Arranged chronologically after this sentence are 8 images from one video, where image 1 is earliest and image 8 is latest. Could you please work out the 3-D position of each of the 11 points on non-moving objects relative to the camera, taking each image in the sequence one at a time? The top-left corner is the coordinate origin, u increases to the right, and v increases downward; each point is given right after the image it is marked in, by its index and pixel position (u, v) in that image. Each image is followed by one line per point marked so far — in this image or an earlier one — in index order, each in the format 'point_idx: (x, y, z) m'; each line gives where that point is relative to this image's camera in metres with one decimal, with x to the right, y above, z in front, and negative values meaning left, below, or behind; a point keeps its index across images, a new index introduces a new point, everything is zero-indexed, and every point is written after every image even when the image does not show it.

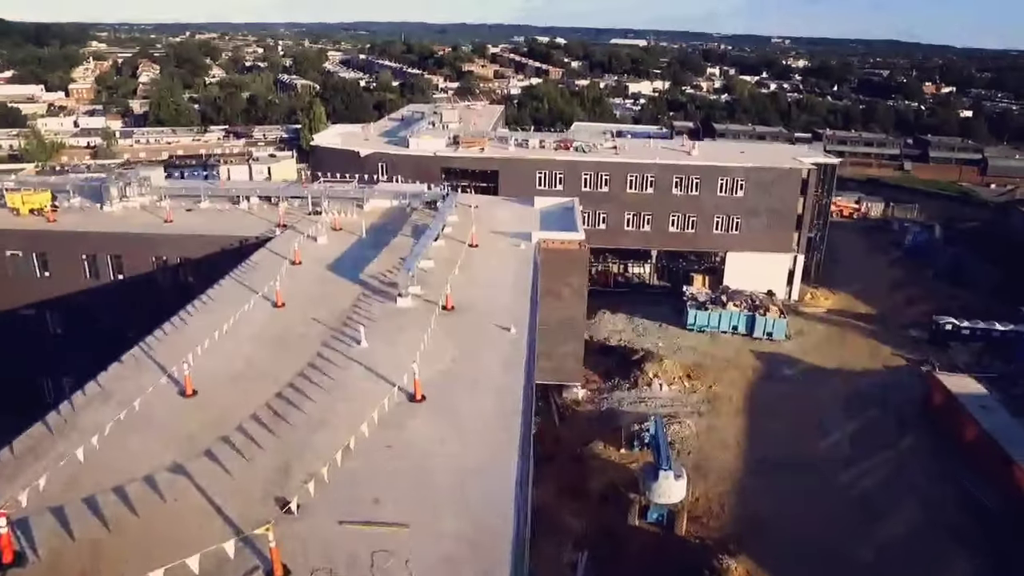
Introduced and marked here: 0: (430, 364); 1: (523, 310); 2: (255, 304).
0: (-1.2, -1.2, +11.6) m
1: (+0.3, -0.4, +14.1) m
2: (-4.6, -0.4, +13.8) m
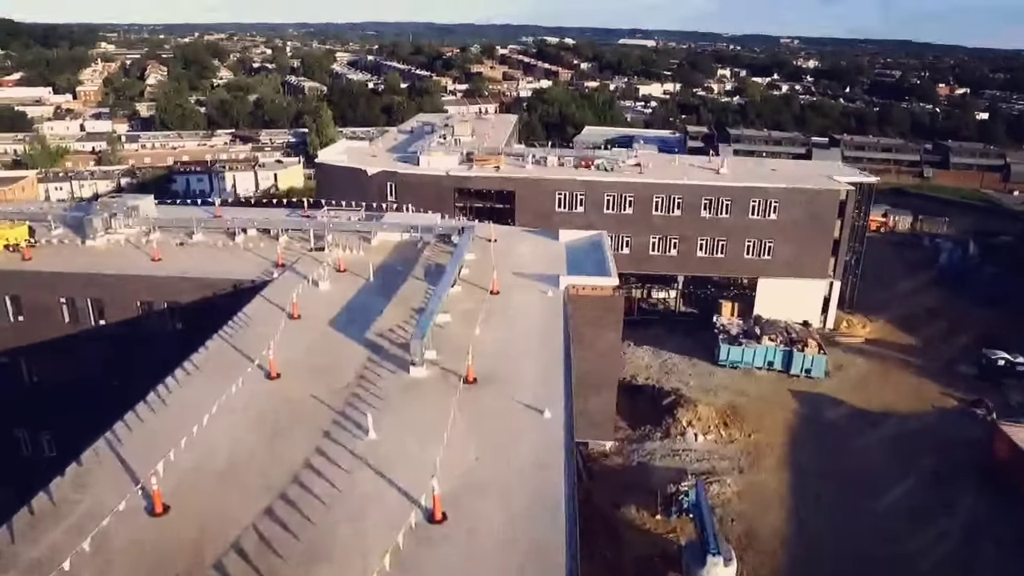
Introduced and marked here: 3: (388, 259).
0: (-0.8, -2.2, +9.7) m
1: (+0.7, -1.5, +12.2) m
2: (-4.1, -1.4, +11.9) m
3: (-2.9, +0.7, +17.9) m
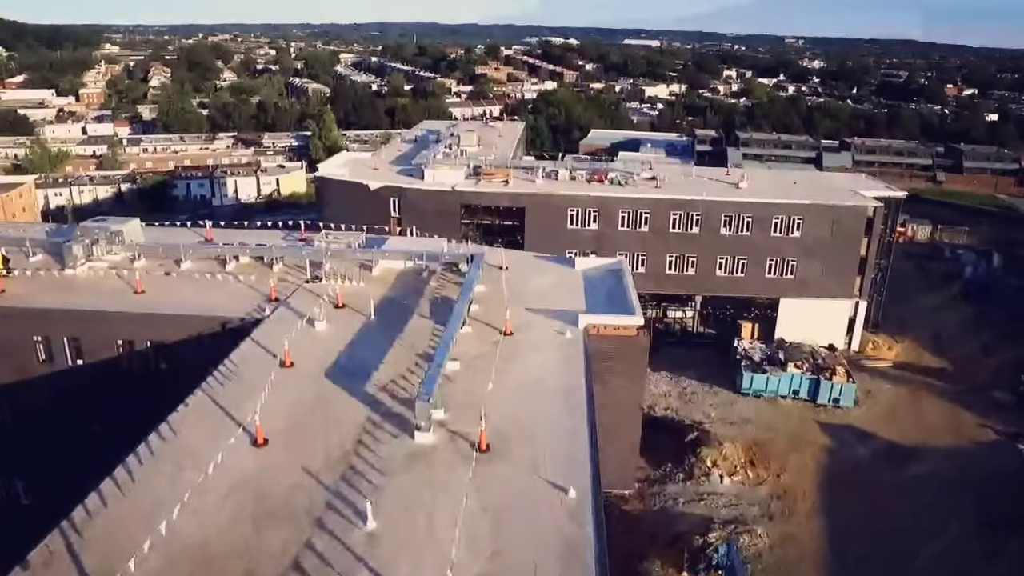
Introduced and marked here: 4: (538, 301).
0: (-0.5, -3.0, +8.3) m
1: (+1.0, -2.2, +10.8) m
2: (-3.9, -2.1, +10.6) m
3: (-2.6, -0.1, +16.5) m
4: (+0.5, -0.3, +16.0) m
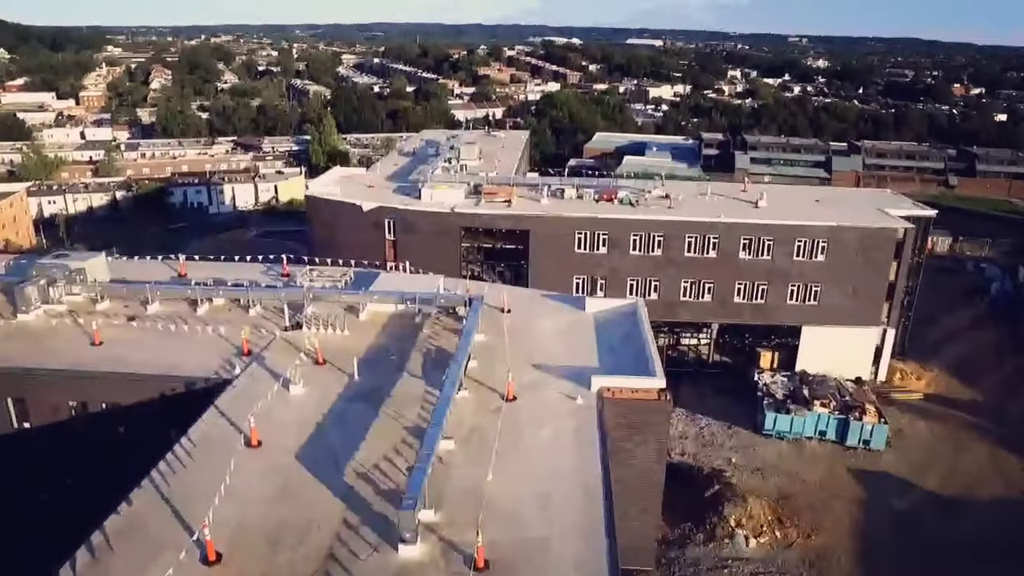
0: (-0.5, -3.9, +6.5) m
1: (+1.0, -3.2, +9.0) m
2: (-3.9, -3.1, +8.8) m
3: (-2.5, -1.0, +14.7) m
4: (+0.6, -1.2, +14.2) m
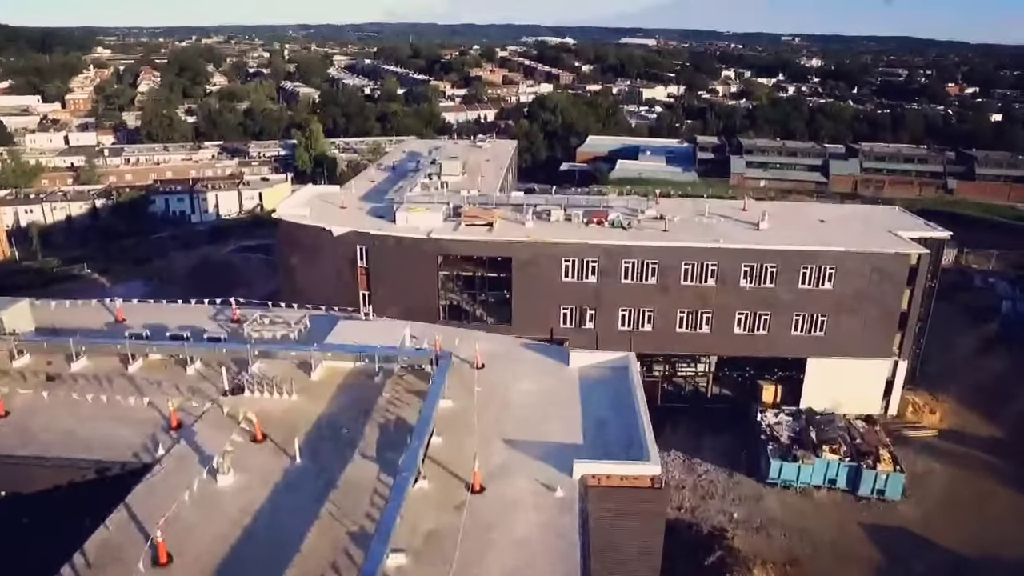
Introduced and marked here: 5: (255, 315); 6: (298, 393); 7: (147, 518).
0: (-0.9, -4.9, +4.6) m
1: (+0.6, -4.1, +7.1) m
2: (-4.3, -4.1, +6.8) m
3: (-3.0, -2.0, +12.8) m
4: (+0.1, -2.2, +12.2) m
5: (-5.5, -0.5, +16.5) m
6: (-3.7, -1.8, +13.3) m
7: (-4.7, -3.0, +9.9) m
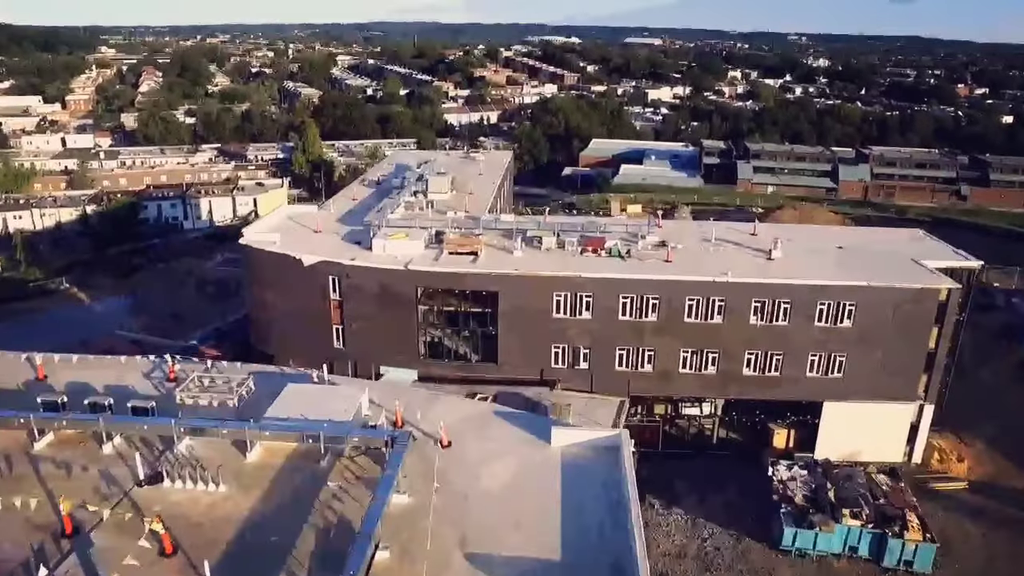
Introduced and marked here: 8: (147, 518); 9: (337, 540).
0: (-1.4, -5.9, +2.5) m
1: (+0.1, -5.2, +5.0) m
2: (-4.8, -5.1, +4.7) m
3: (-3.5, -3.0, +10.6) m
4: (-0.3, -3.2, +10.1) m
5: (-5.9, -1.5, +14.4) m
6: (-4.2, -2.8, +11.2) m
7: (-5.2, -4.0, +7.8) m
8: (-4.9, -3.1, +10.3) m
9: (-2.3, -3.2, +10.0) m
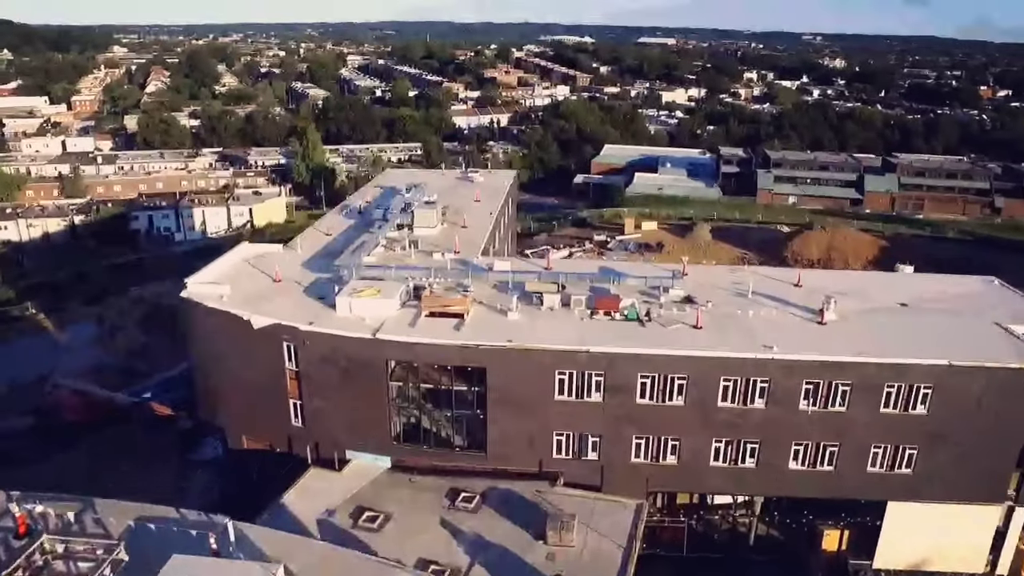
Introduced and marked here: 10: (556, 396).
0: (-1.9, -7.6, -1.5) m
1: (-0.3, -6.8, +1.0) m
2: (-5.2, -6.7, +0.8) m
3: (-3.8, -4.7, +6.7) m
4: (-0.7, -4.9, +6.1) m
5: (-6.2, -3.1, +10.5) m
6: (-4.5, -4.4, +7.3) m
7: (-5.6, -5.6, +3.9) m
8: (-5.3, -4.7, +6.4) m
9: (-2.6, -4.9, +6.1) m
10: (+1.0, -2.4, +17.1) m
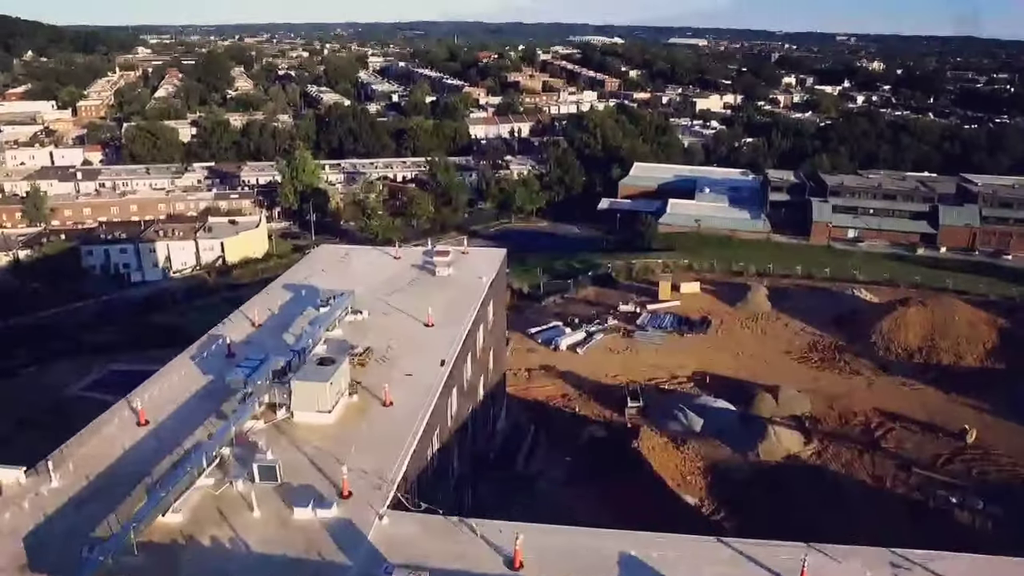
0: (-3.8, -11.9, -12.6) m
1: (-2.1, -11.2, -10.1) m
2: (-7.0, -11.0, -10.1) m
3: (-5.4, -9.0, -4.3) m
4: (-2.3, -9.2, -5.0) m
5: (-7.6, -7.4, -0.4) m
6: (-6.0, -8.7, -3.7) m
7: (-7.3, -9.9, -7.0) m
8: (-6.8, -9.0, -4.5) m
9: (-4.2, -9.2, -4.9) m
10: (-0.2, -6.7, +5.9) m
